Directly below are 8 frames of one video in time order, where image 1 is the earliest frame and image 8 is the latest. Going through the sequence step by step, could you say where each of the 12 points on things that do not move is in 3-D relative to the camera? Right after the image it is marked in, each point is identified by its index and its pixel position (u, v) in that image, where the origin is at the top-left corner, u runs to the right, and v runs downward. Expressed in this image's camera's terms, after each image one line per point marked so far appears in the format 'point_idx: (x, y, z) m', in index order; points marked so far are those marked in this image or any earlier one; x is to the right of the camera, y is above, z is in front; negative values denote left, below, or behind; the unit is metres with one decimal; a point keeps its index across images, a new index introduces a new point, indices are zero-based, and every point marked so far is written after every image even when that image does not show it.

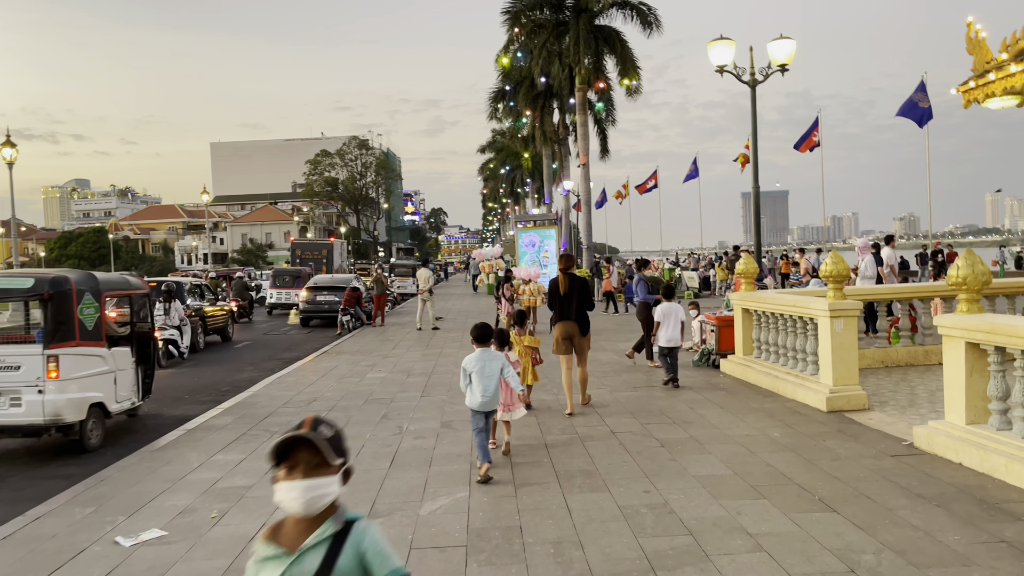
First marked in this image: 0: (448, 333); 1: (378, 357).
0: (-1.6, -1.1, +18.7) m
1: (-2.6, -1.3, +14.5) m
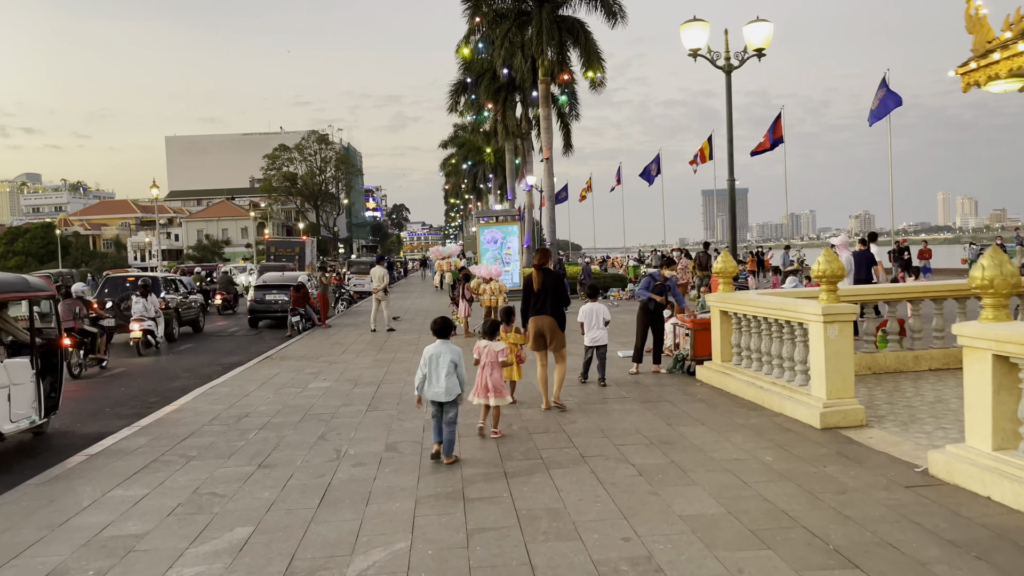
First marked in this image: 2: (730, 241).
0: (-2.6, -1.1, +17.6) m
1: (-3.4, -1.3, +13.3) m
2: (+3.6, +0.9, +12.1) m
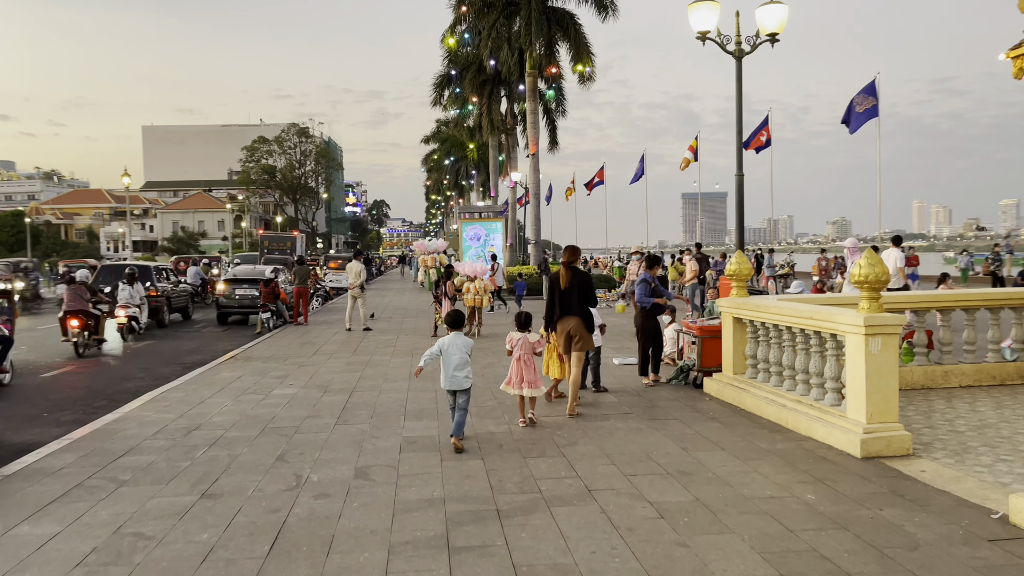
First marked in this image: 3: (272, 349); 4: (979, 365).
0: (-3.0, -1.1, +16.5) m
1: (-3.6, -1.3, +12.2) m
2: (+3.4, +0.8, +11.2) m
3: (-4.7, -1.2, +14.6) m
4: (+5.5, -0.9, +8.6) m
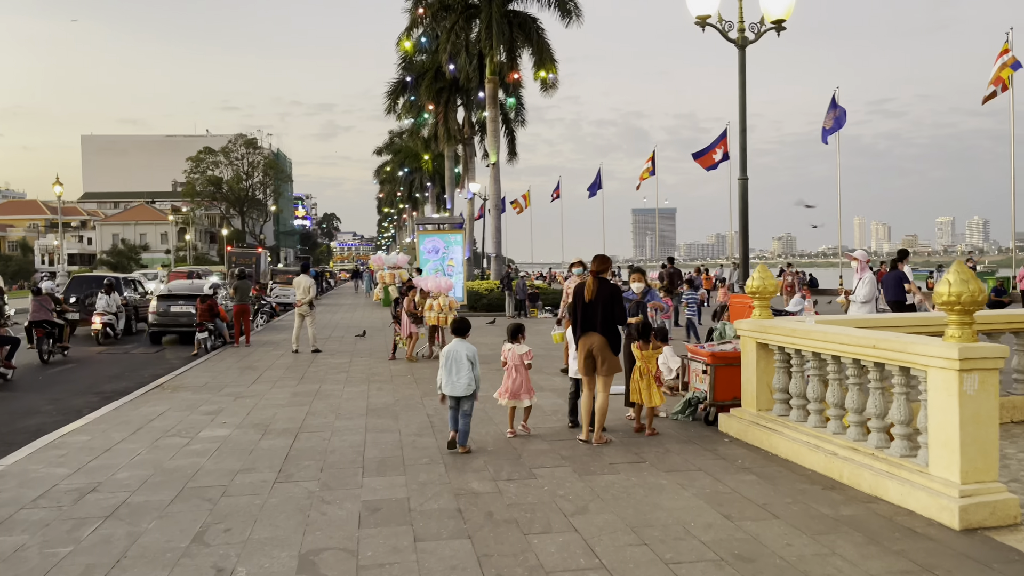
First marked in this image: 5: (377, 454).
0: (-3.6, -1.4, +14.8) m
1: (-4.0, -1.5, +10.5) m
2: (+3.1, +0.6, +9.9) m
3: (-5.3, -1.5, +12.7) m
4: (+5.3, -1.1, +7.5) m
5: (-1.3, -1.6, +6.9) m
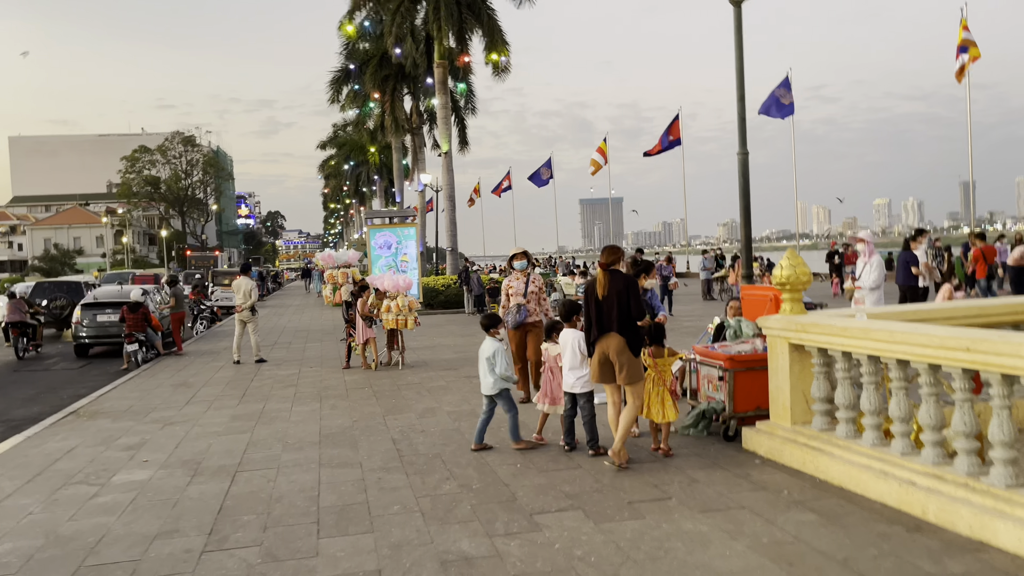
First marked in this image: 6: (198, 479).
0: (-4.2, -1.4, +13.2) m
1: (-4.3, -1.6, +8.9) m
2: (+2.8, +0.7, +8.8) m
3: (-5.7, -1.6, +11.1) m
4: (+5.1, -0.9, +6.5) m
5: (-1.3, -1.6, +5.6) m
6: (-2.7, -1.7, +6.4) m
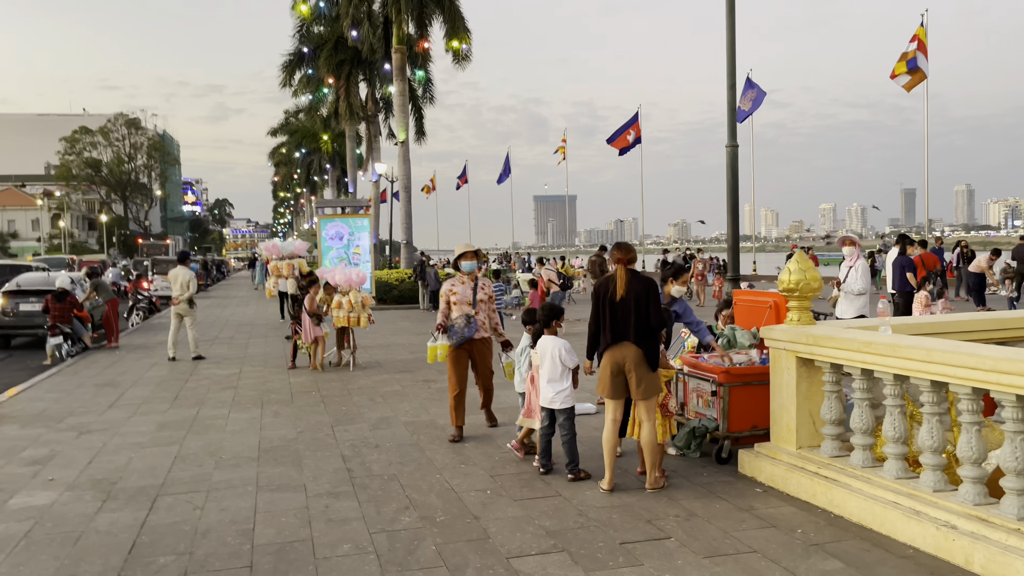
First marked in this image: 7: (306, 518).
0: (-4.9, -1.3, +12.1) m
1: (-4.7, -1.5, +7.8) m
2: (+2.4, +0.6, +8.1) m
3: (-6.2, -1.5, +9.9) m
4: (+4.9, -1.0, +6.1) m
5: (-1.5, -1.6, +4.7) m
6: (-2.9, -1.6, +5.4) m
7: (-1.4, -1.6, +5.0) m
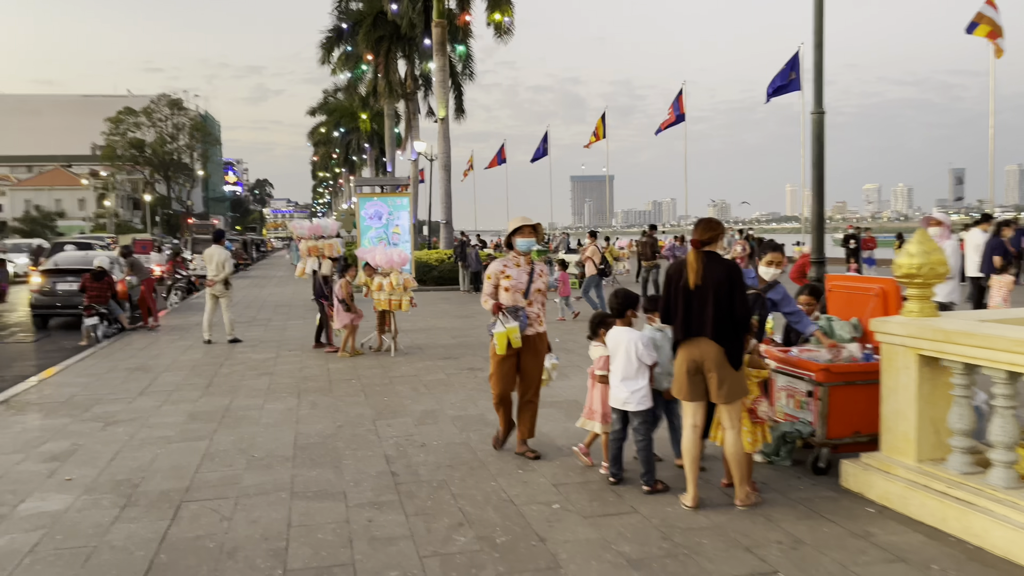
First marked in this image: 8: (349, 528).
0: (-4.1, -1.0, +11.6) m
1: (-4.1, -1.3, +7.3) m
2: (+3.0, +0.8, +7.3) m
3: (-5.6, -1.2, +9.5) m
4: (+5.4, -0.9, +5.1) m
5: (-1.1, -1.5, +4.0) m
6: (-2.5, -1.5, +4.8) m
7: (-1.0, -1.5, +4.4) m
8: (-1.0, -1.4, +4.5) m
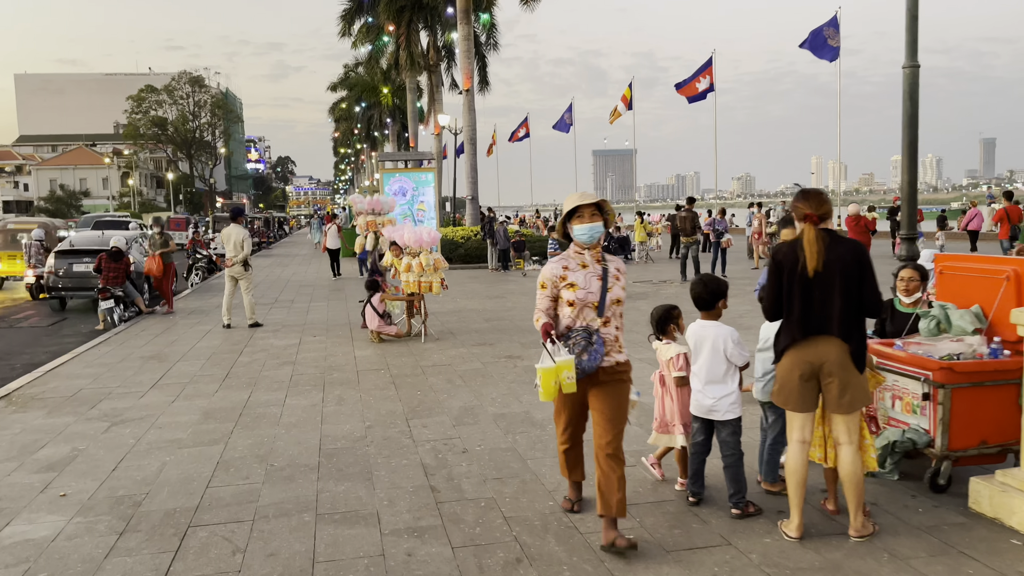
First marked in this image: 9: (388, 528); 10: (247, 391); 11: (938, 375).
0: (-3.6, -0.7, +11.0) m
1: (-3.7, -1.2, +6.7) m
2: (+3.4, +1.0, +6.3) m
3: (-5.1, -1.0, +8.9) m
4: (+5.7, -0.8, +4.1) m
5: (-0.8, -1.4, +3.3) m
6: (-2.2, -1.4, +4.1) m
7: (-0.6, -1.4, +3.7) m
8: (-0.6, -1.4, +3.7) m
9: (-0.7, -1.3, +4.1) m
10: (-2.7, -1.0, +7.6) m
11: (+2.5, -0.5, +4.3) m
